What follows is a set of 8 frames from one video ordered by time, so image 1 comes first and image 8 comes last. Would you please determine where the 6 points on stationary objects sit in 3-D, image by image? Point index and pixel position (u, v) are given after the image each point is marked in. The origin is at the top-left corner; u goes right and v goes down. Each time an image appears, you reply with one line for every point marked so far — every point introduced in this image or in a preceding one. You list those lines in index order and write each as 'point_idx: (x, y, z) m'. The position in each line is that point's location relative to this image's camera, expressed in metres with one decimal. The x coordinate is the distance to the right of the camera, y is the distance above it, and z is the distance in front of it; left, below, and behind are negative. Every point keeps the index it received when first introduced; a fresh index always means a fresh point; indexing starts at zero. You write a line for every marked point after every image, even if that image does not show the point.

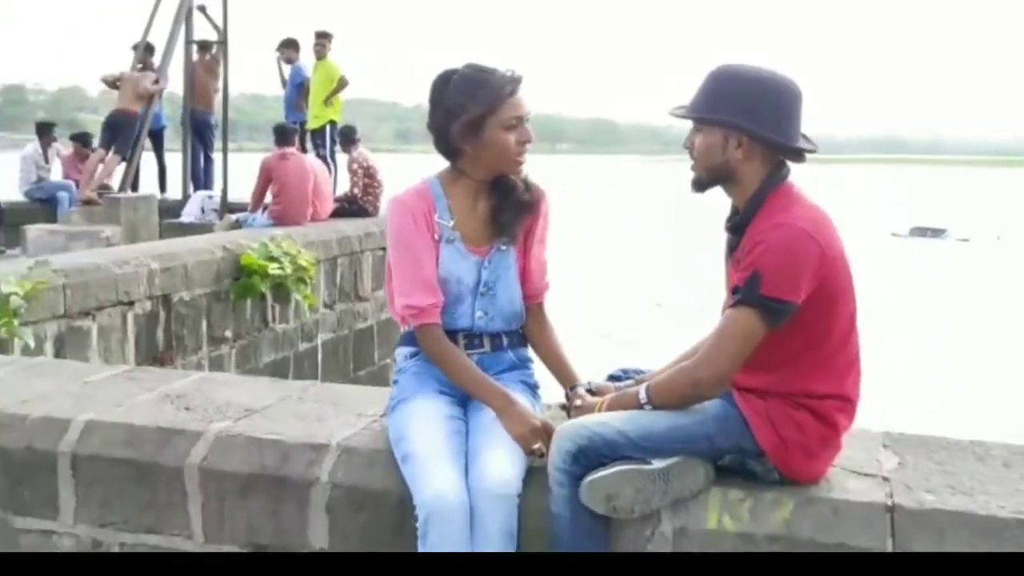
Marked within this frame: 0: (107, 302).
0: (-2.4, -0.1, +5.8) m
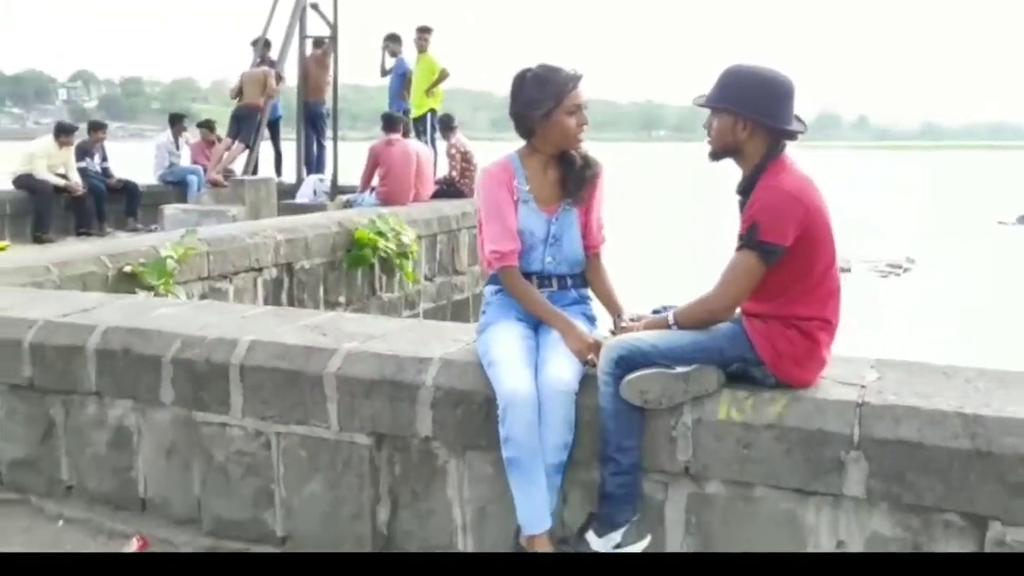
0: (-1.9, +0.1, +6.8) m
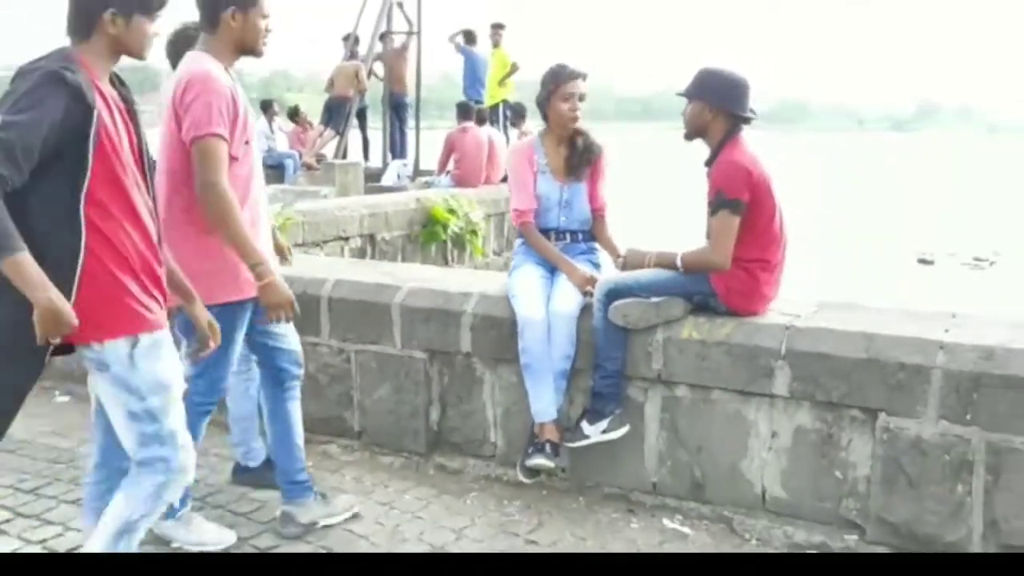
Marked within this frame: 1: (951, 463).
0: (-1.4, +0.4, +7.9) m
1: (+1.5, -0.6, +3.3) m
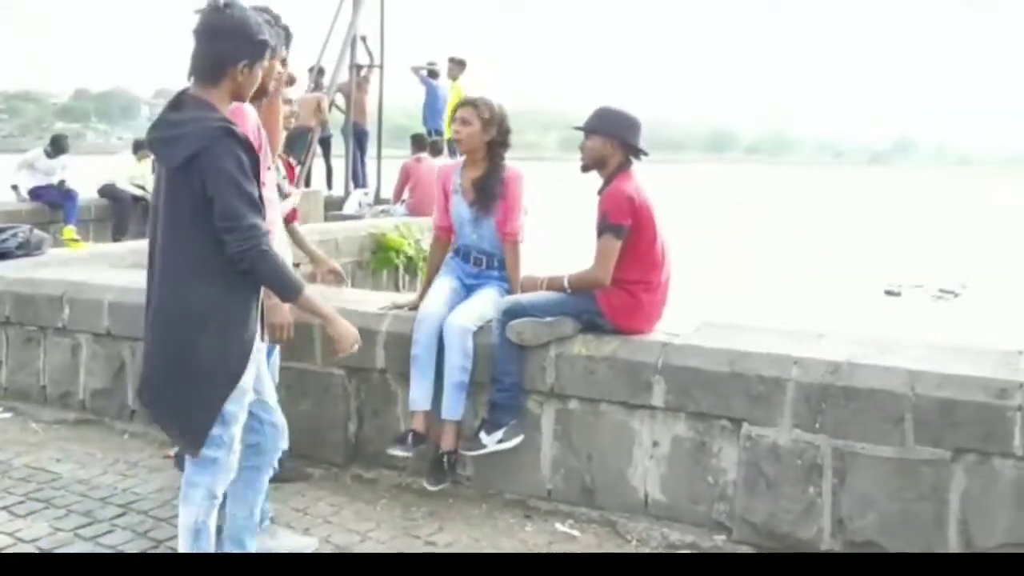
0: (-1.9, +0.2, +8.2) m
1: (+1.1, -0.7, +3.6) m
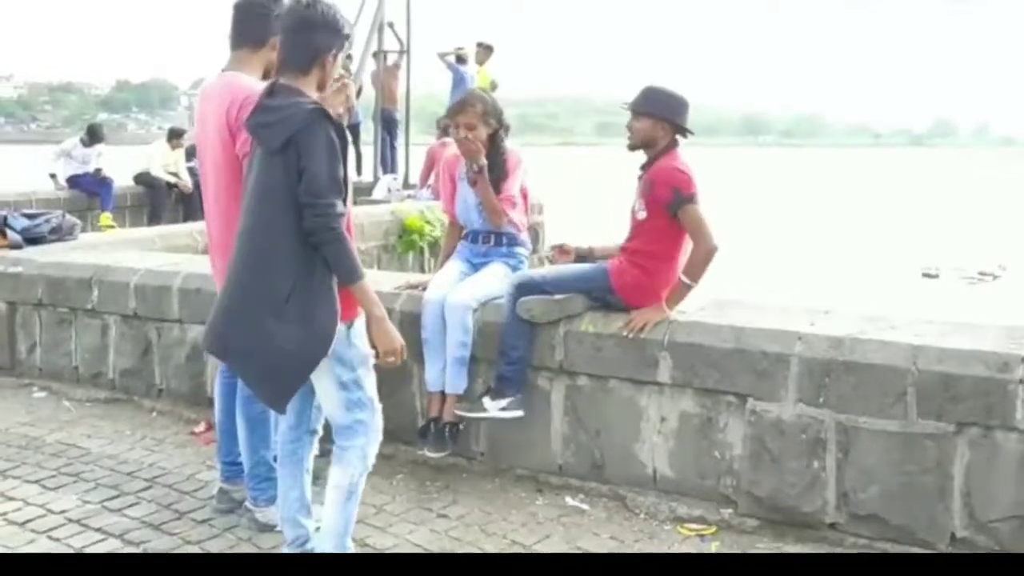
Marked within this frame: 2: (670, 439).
0: (-1.7, +0.3, +8.3) m
1: (+1.1, -0.6, +3.7) m
2: (+0.6, -0.6, +4.0) m
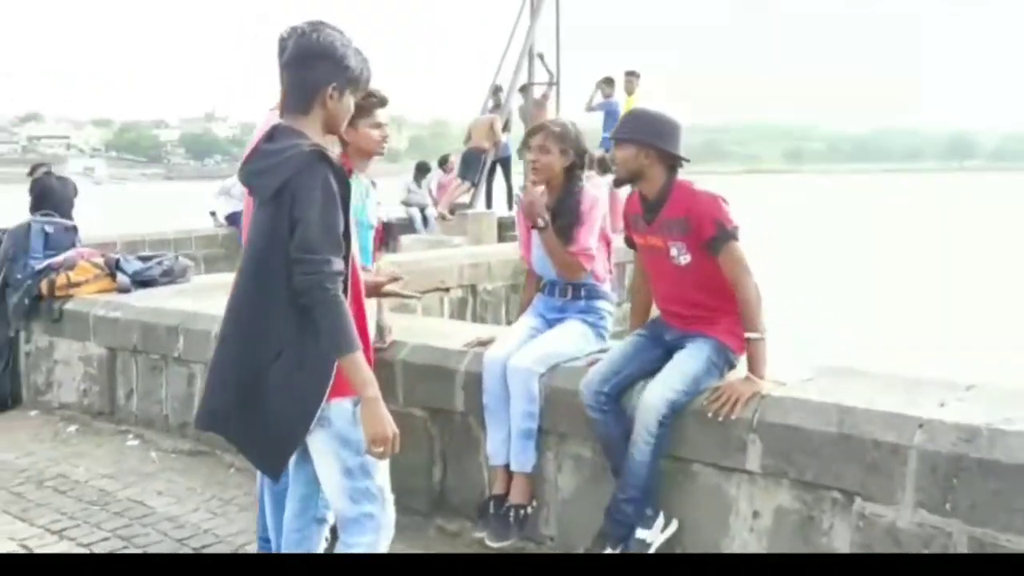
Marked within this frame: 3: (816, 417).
0: (-0.7, 0.0, +8.0) m
1: (+1.2, -0.8, +2.9) m
2: (+0.8, -0.8, +3.3) m
3: (+1.0, -0.4, +3.1) m
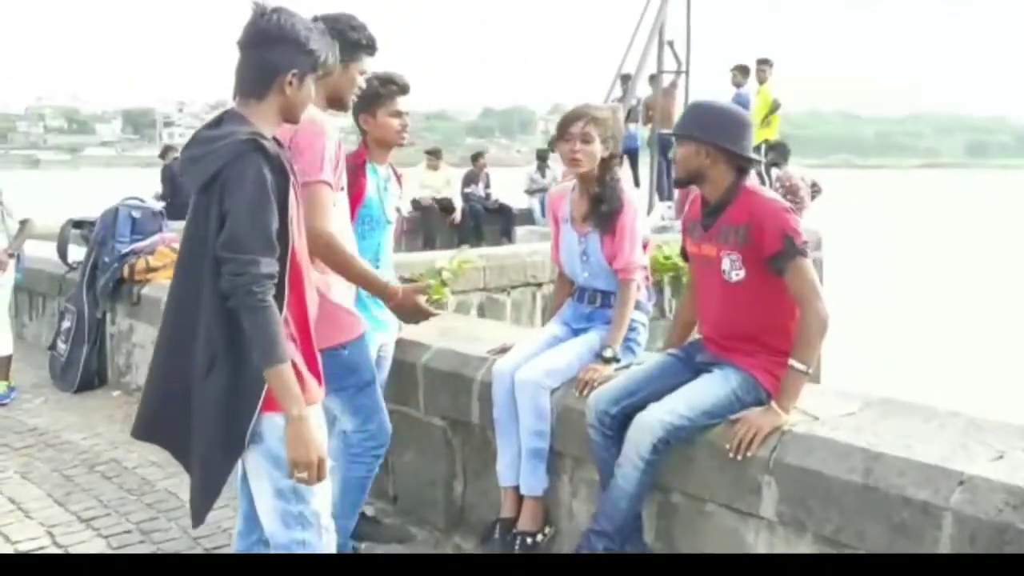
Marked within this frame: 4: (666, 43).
0: (0.0, 0.0, +7.7) m
1: (+1.1, -0.9, +2.4) m
2: (+0.8, -0.9, +2.8) m
3: (+0.9, -0.5, +2.6) m
4: (+2.0, +3.2, +12.8) m
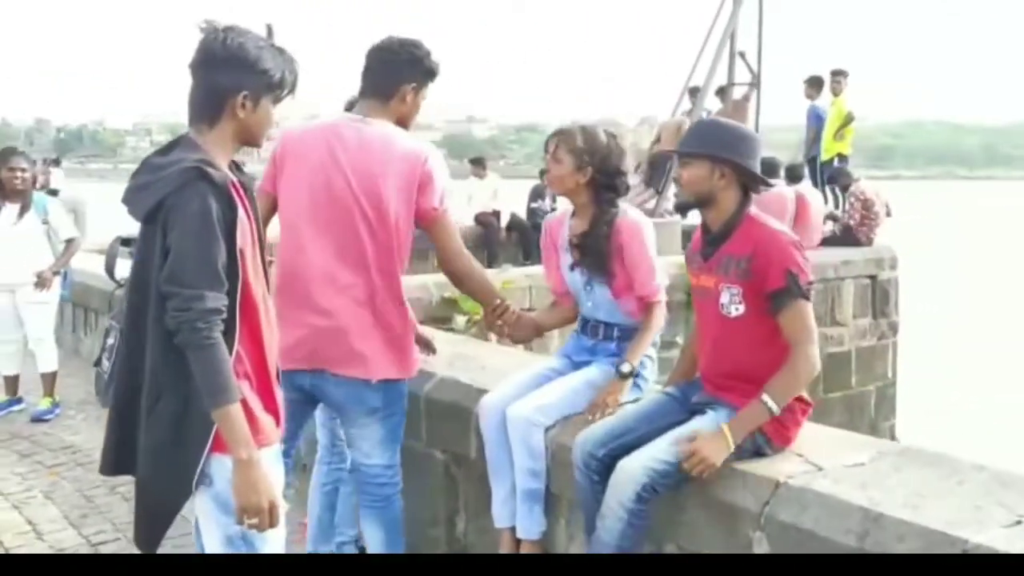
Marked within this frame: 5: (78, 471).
0: (+0.4, -0.1, +7.5) m
1: (+1.0, -1.0, +2.1) m
2: (+0.7, -1.0, +2.6) m
3: (+0.8, -0.6, +2.4) m
4: (+2.9, +3.0, +12.5) m
5: (-2.4, -1.0, +5.3) m
